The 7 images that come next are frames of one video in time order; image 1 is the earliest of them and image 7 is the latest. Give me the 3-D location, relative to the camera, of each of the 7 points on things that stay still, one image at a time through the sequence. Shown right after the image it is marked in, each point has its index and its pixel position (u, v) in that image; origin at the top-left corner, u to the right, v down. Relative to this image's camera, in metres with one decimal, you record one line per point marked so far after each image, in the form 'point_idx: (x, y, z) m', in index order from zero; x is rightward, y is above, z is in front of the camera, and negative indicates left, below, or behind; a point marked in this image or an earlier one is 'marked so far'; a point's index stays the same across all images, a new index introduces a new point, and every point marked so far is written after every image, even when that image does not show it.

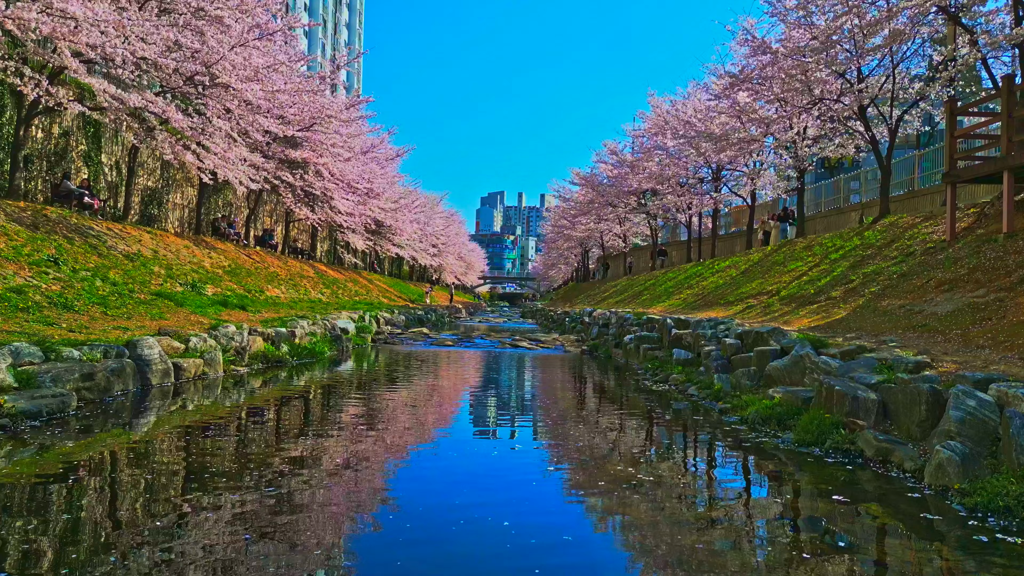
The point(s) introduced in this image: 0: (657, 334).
0: (+3.5, -1.1, +15.6) m
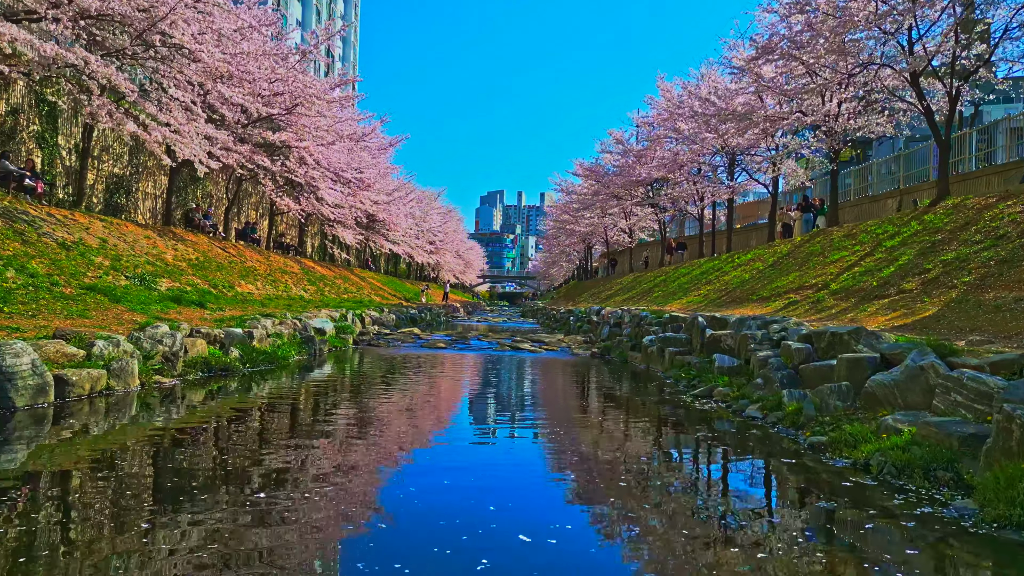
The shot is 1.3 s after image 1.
0: (+3.5, -1.0, +13.1) m
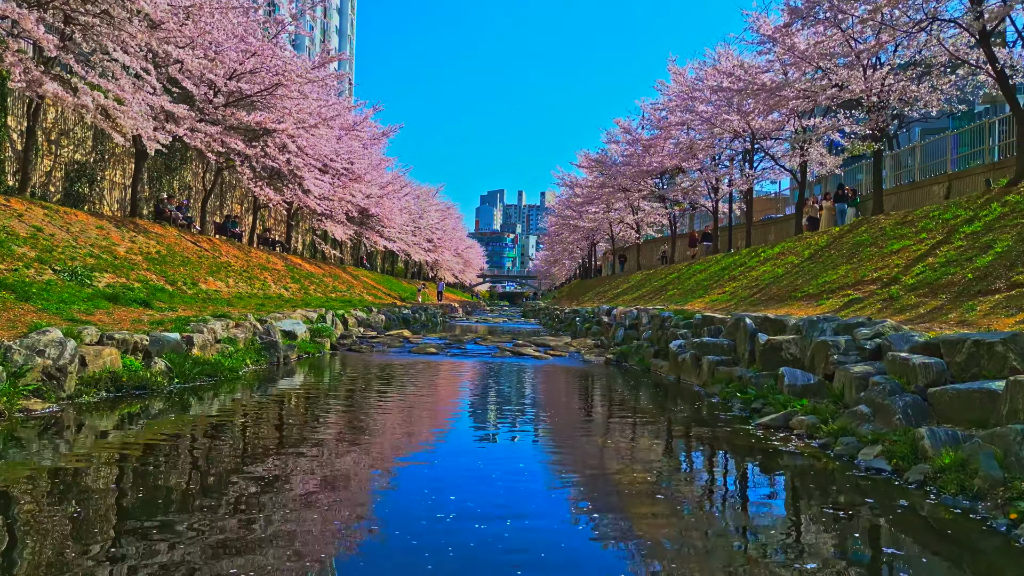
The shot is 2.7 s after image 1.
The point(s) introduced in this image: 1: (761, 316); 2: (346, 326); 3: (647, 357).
0: (+3.5, -0.9, +10.7) m
1: (+3.9, -0.4, +10.2) m
2: (-5.0, -1.1, +19.4) m
3: (+2.9, -1.5, +13.9) m
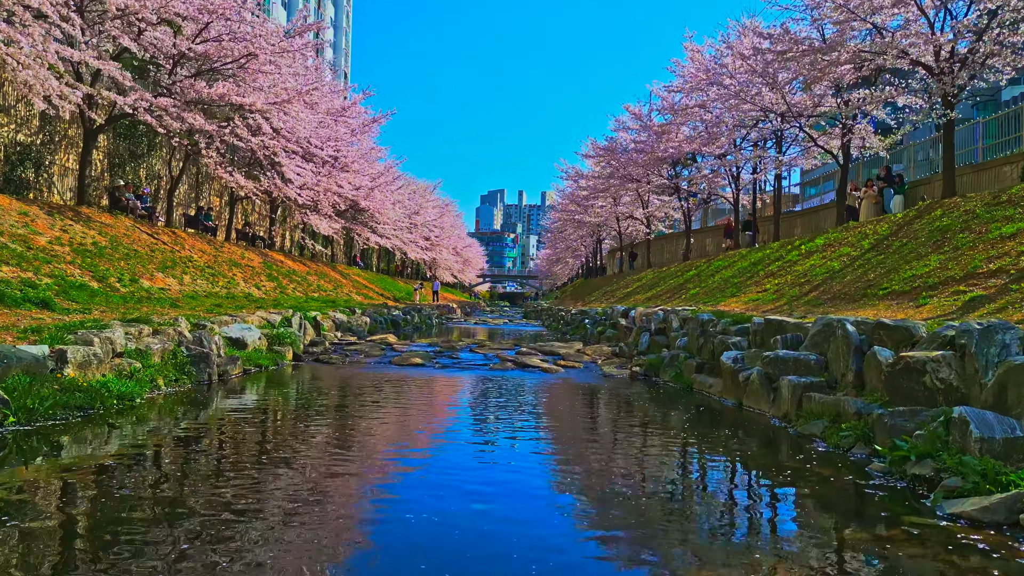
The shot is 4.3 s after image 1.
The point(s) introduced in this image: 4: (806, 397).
0: (+3.6, -0.8, +7.7) m
1: (+3.9, -0.4, +7.3) m
2: (-4.9, -1.0, +16.5) m
3: (+2.9, -1.4, +11.0) m
4: (+3.2, -1.2, +7.1) m
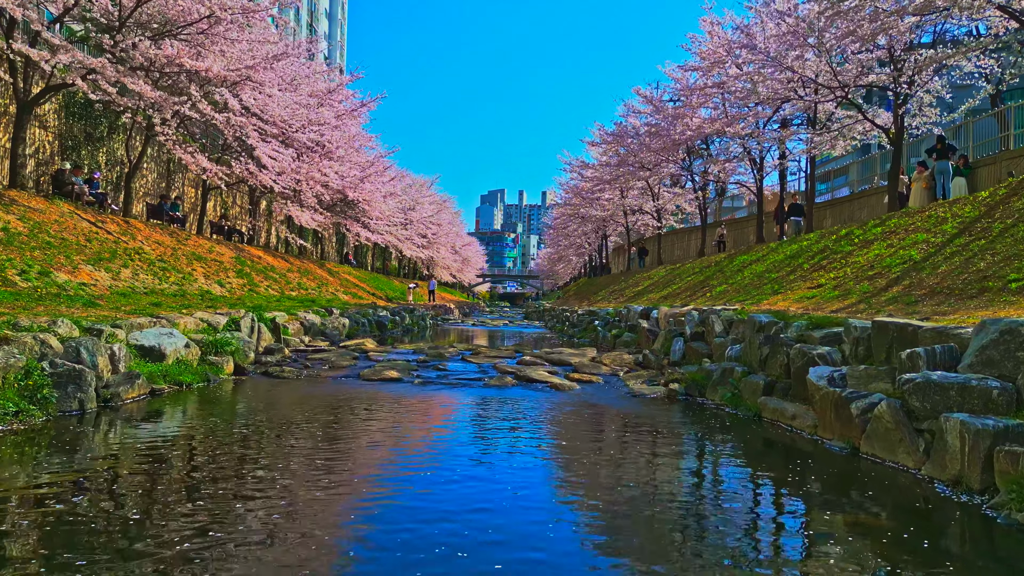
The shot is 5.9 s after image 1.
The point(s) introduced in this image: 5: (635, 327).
0: (+3.6, -0.7, +4.9) m
1: (+3.9, -0.3, +4.4) m
2: (-4.9, -0.9, +13.7) m
3: (+3.0, -1.3, +8.1) m
4: (+3.2, -1.1, +4.3) m
5: (+3.1, -1.0, +16.5) m
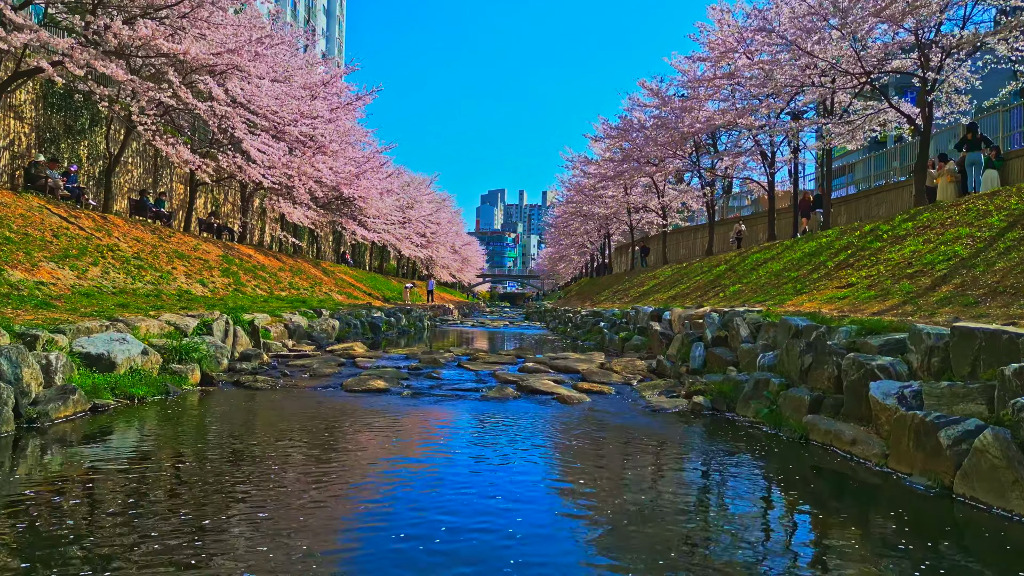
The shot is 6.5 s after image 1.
0: (+3.6, -0.7, +3.7) m
1: (+4.0, -0.2, +3.3) m
2: (-4.9, -0.9, +12.5) m
3: (+3.0, -1.3, +7.0) m
4: (+3.2, -1.1, +3.1) m
5: (+3.1, -1.0, +15.4) m
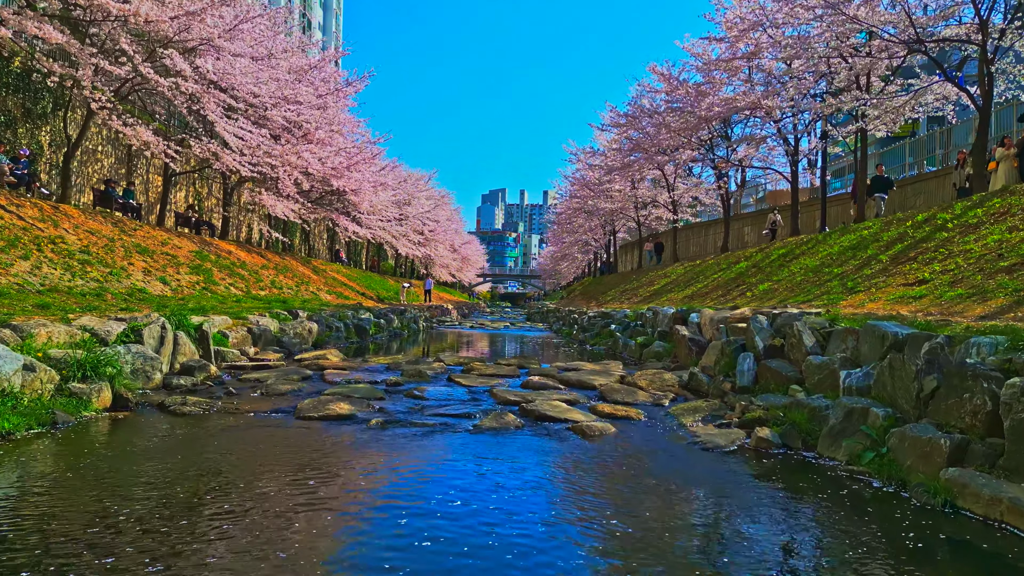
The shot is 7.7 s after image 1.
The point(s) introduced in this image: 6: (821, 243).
0: (+3.6, -0.6, +1.6) m
1: (+4.0, -0.2, +1.2) m
2: (-4.8, -0.9, +10.4) m
3: (+3.0, -1.3, +4.9) m
4: (+3.2, -1.0, +1.0) m
5: (+3.1, -0.9, +13.3) m
6: (+8.6, +1.3, +17.6) m
